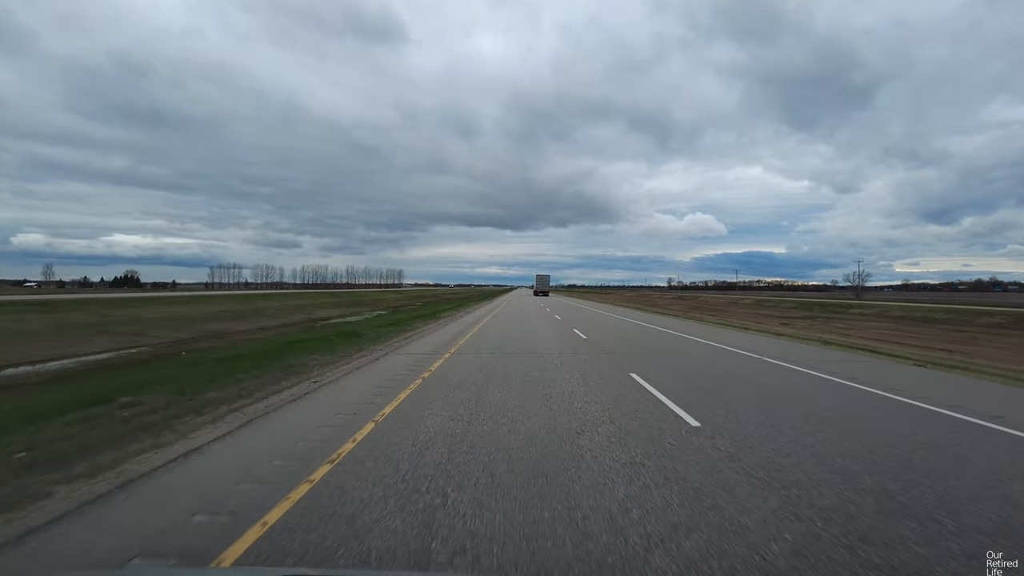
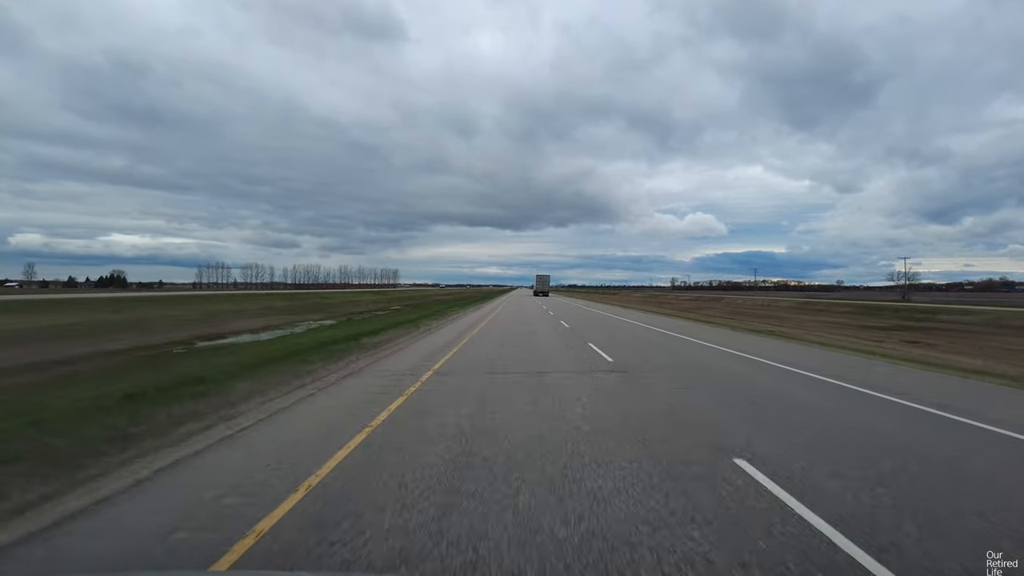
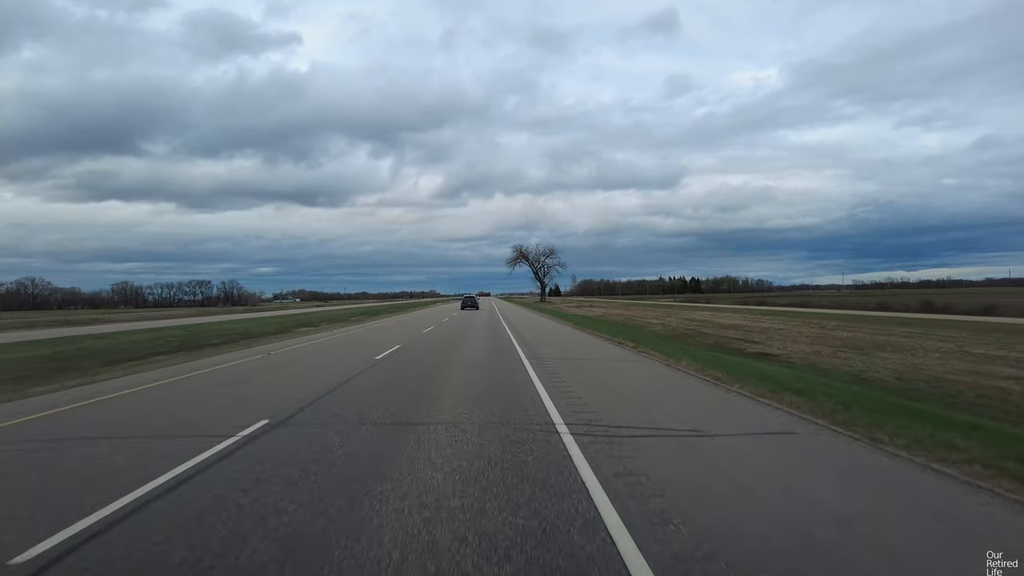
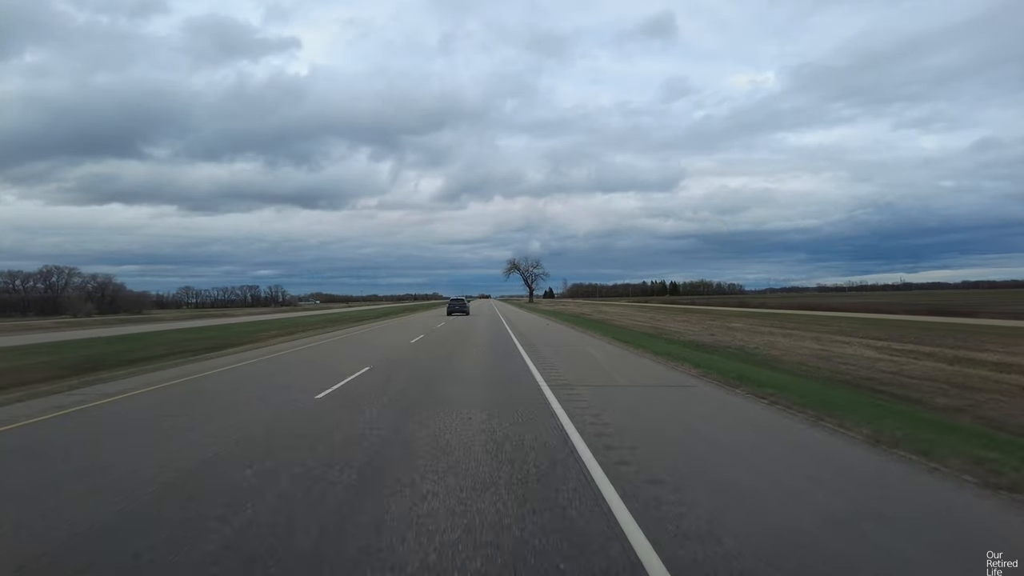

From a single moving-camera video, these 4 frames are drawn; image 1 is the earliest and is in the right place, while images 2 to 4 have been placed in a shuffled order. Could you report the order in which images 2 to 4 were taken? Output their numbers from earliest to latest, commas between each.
2, 4, 3
